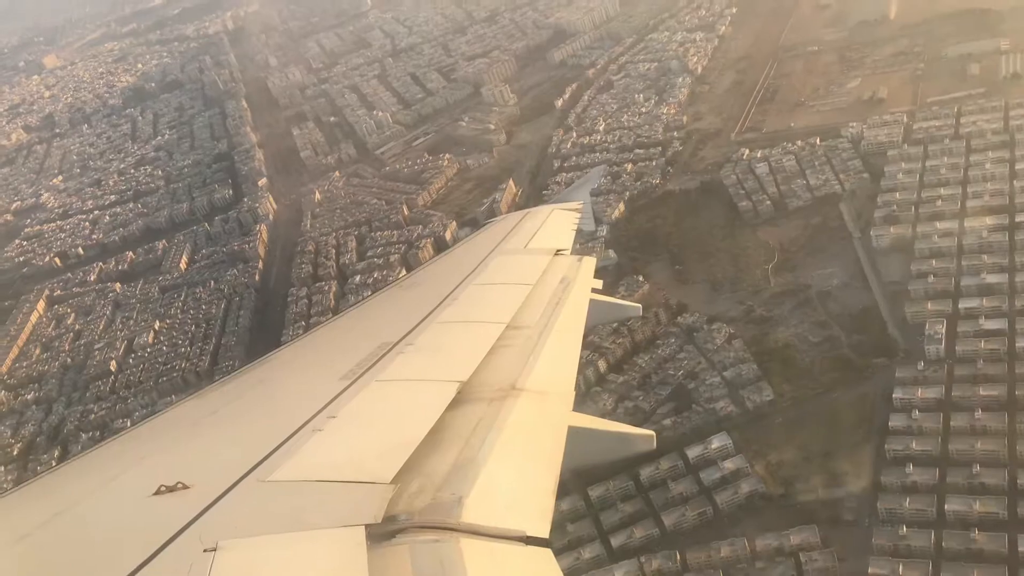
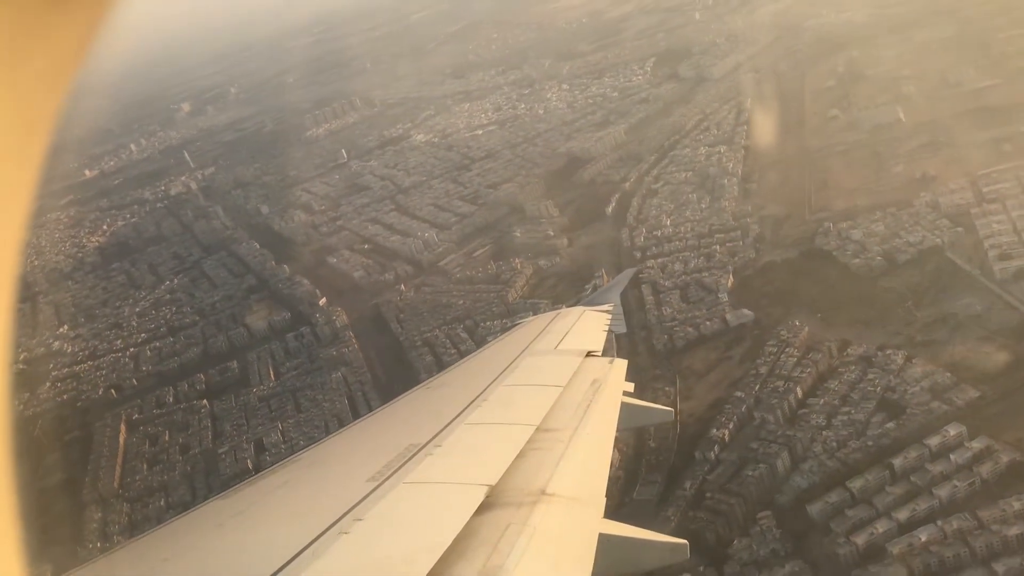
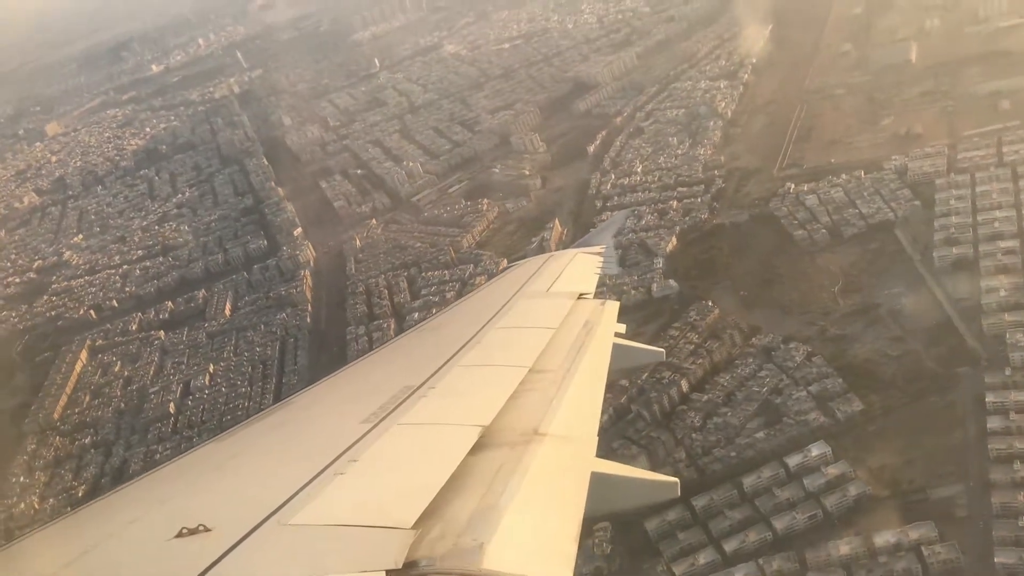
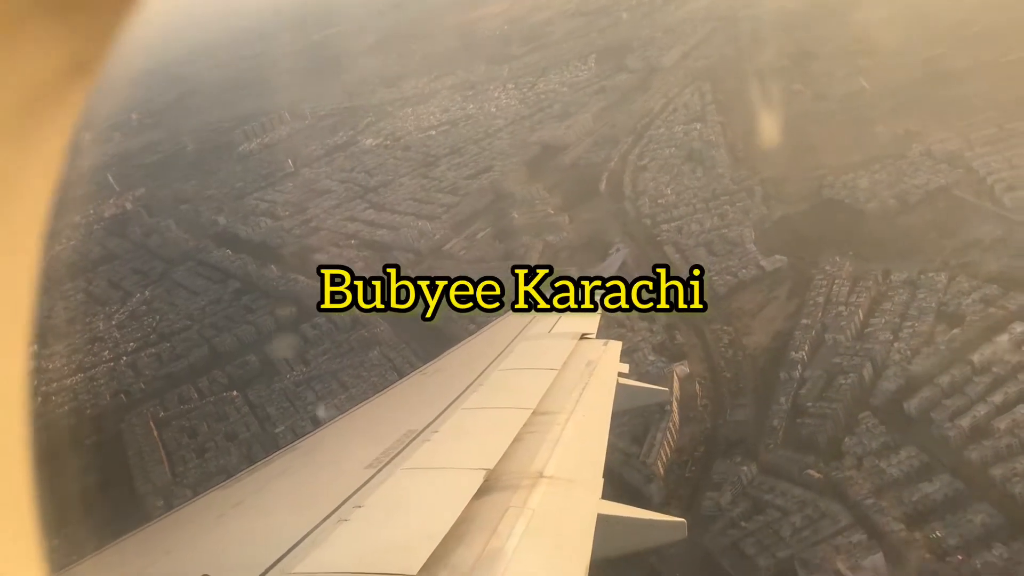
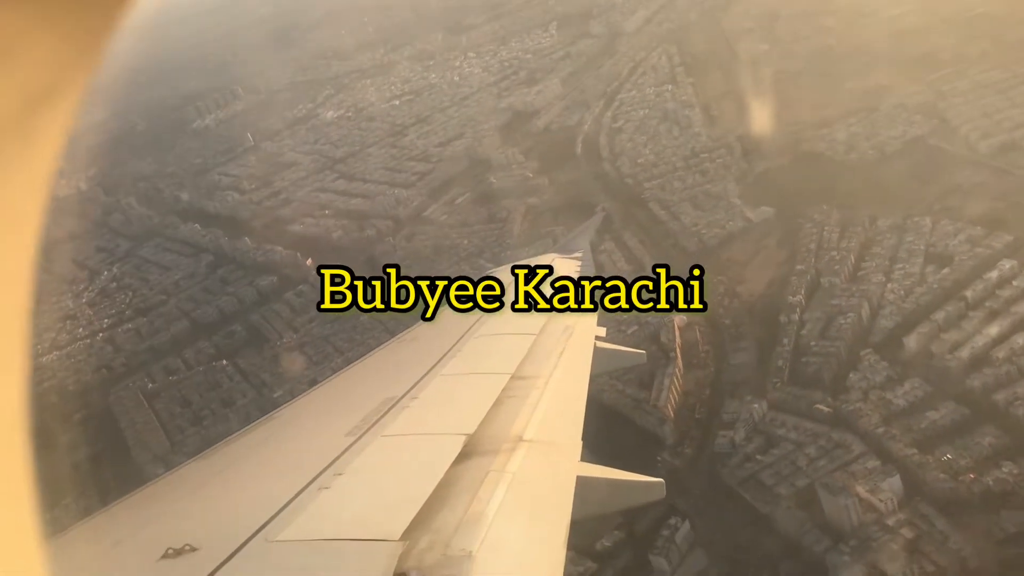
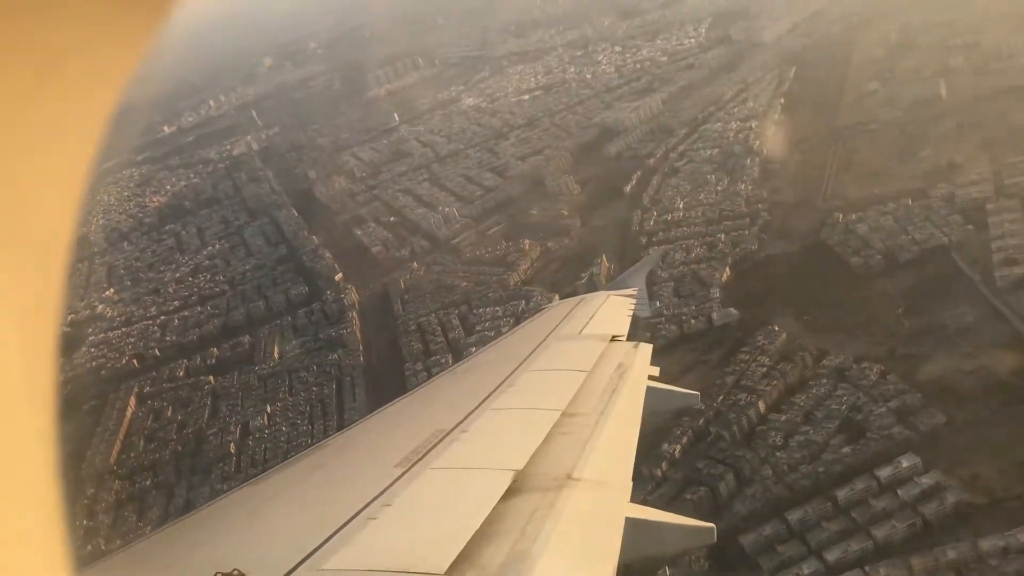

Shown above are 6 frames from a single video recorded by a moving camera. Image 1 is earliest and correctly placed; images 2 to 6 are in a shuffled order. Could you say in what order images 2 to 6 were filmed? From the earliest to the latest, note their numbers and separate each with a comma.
3, 6, 2, 4, 5
